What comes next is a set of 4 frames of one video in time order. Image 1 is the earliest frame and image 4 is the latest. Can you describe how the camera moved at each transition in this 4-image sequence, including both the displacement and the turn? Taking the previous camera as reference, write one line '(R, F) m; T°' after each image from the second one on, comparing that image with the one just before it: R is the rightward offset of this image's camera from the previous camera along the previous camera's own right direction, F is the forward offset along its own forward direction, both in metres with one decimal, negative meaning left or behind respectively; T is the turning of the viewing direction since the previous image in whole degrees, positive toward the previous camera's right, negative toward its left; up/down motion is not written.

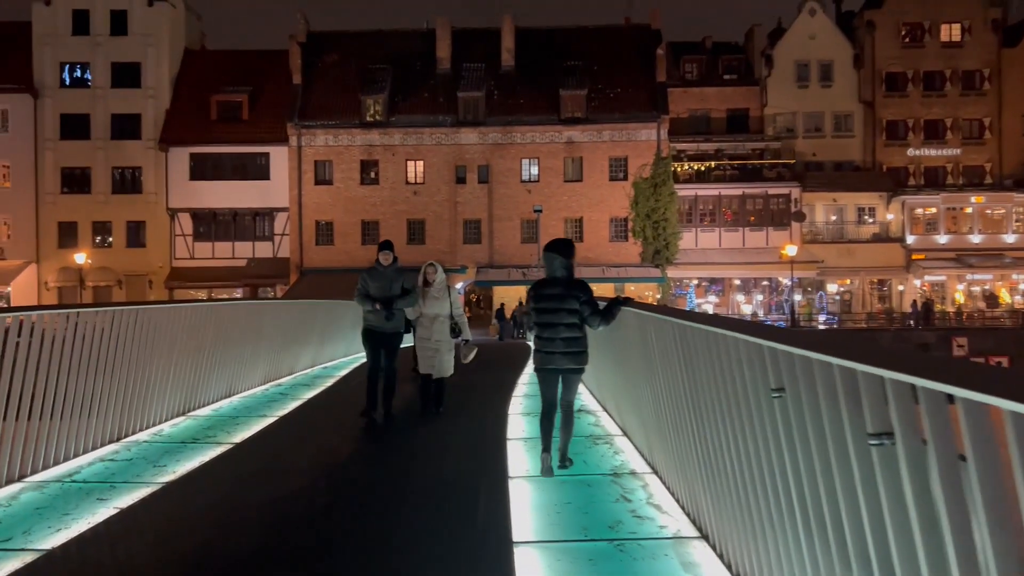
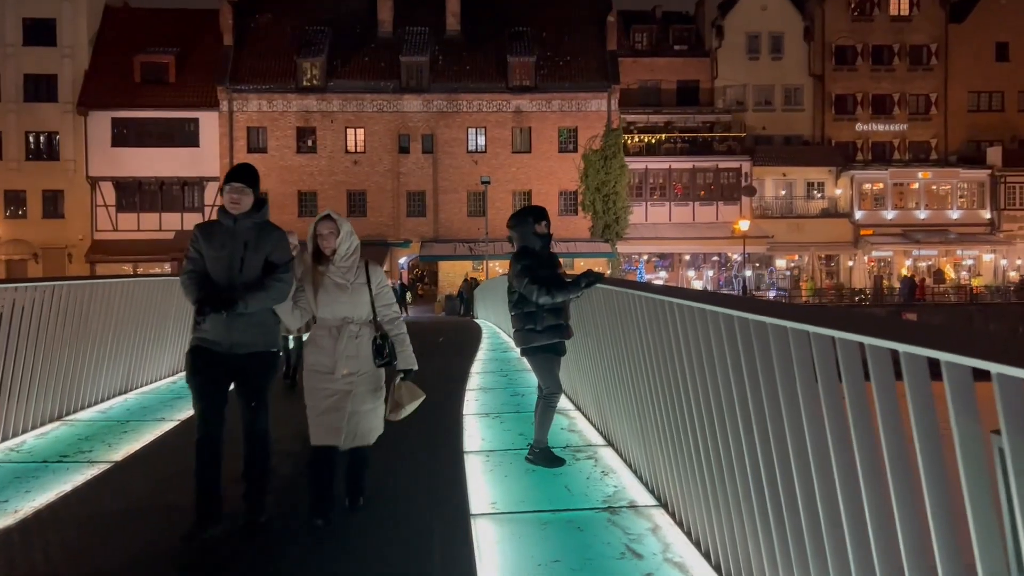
(-0.1, +1.8) m; +4°
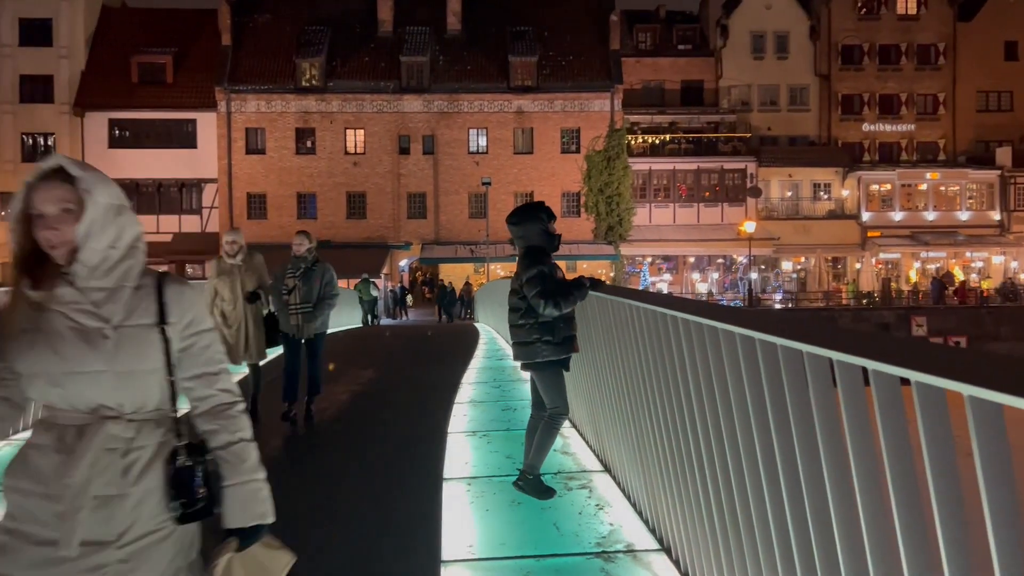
(+0.1, +0.7) m; 0°
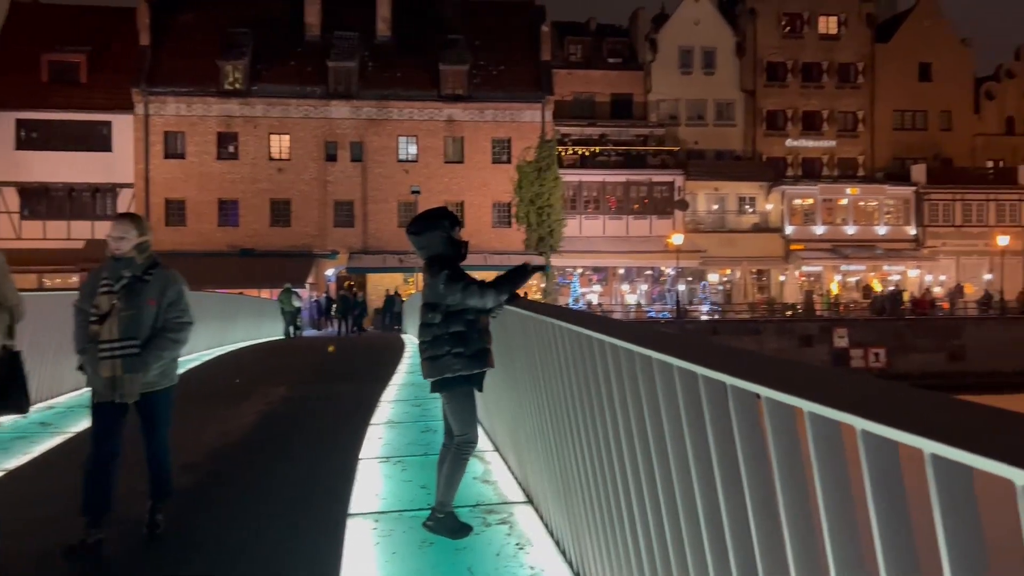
(+0.1, +0.5) m; +5°
